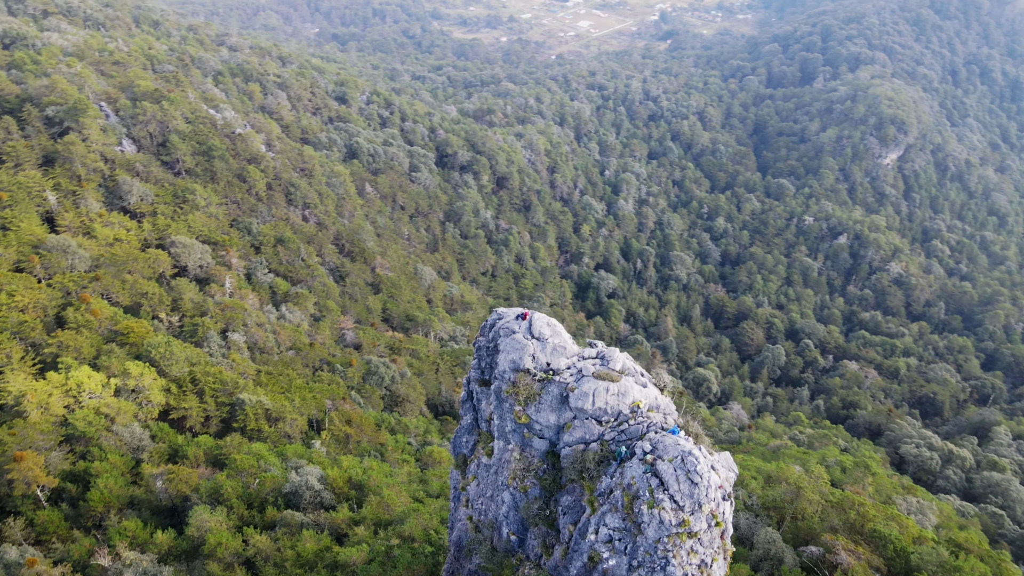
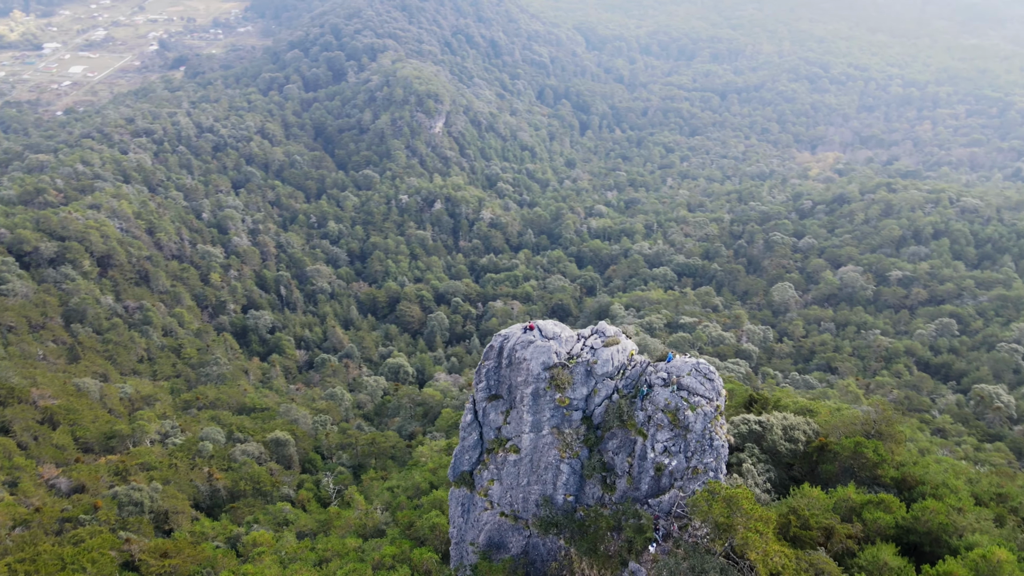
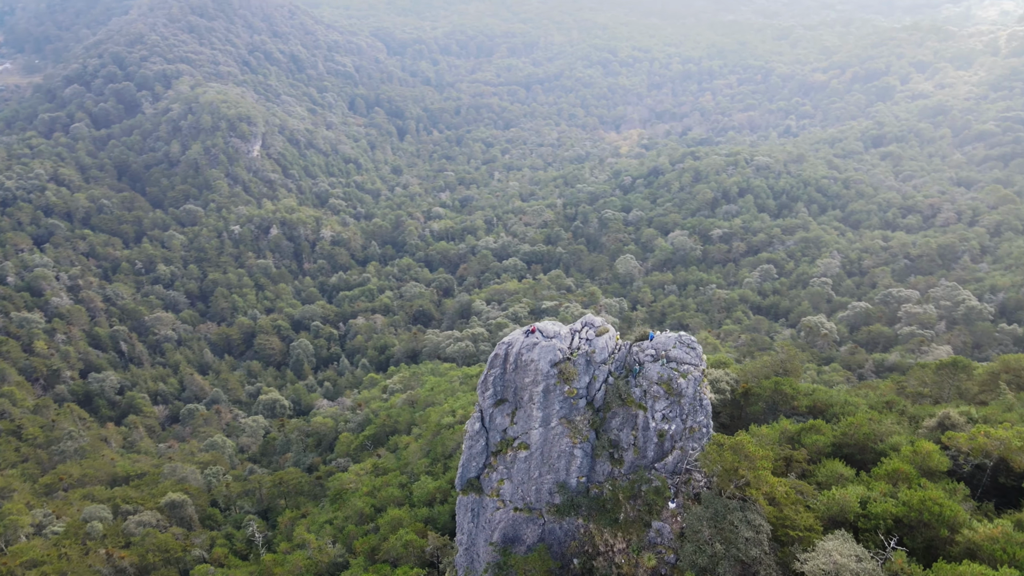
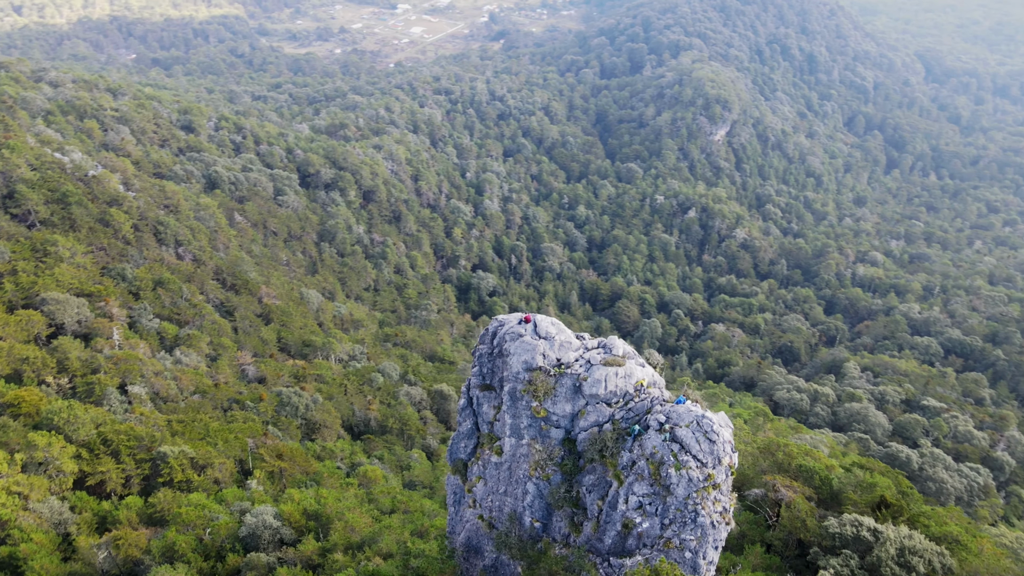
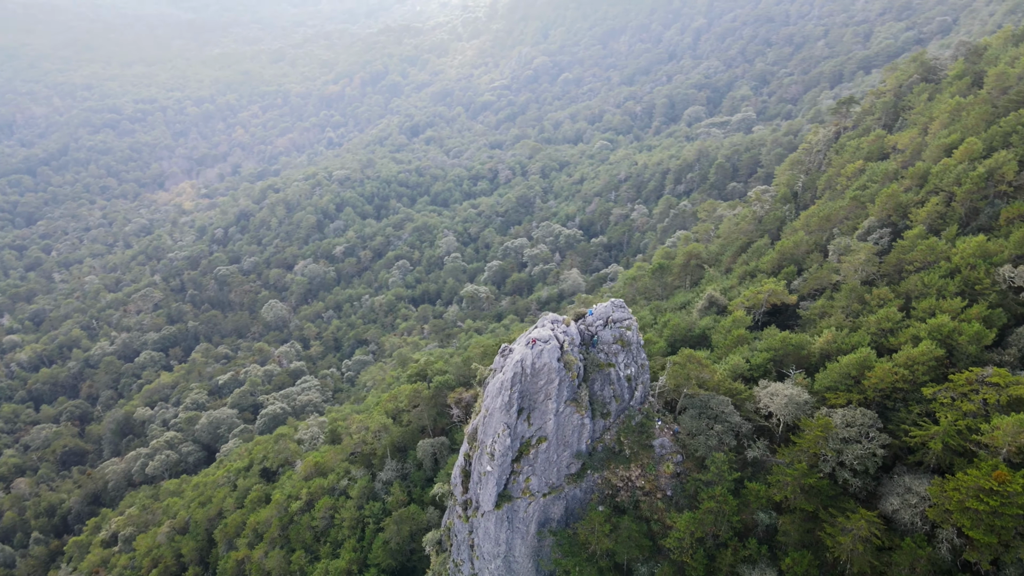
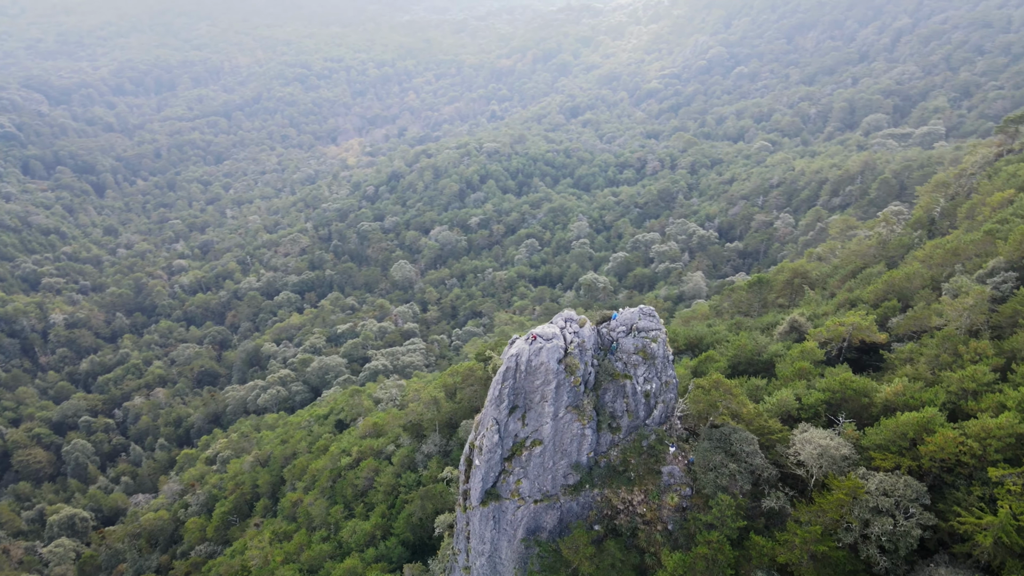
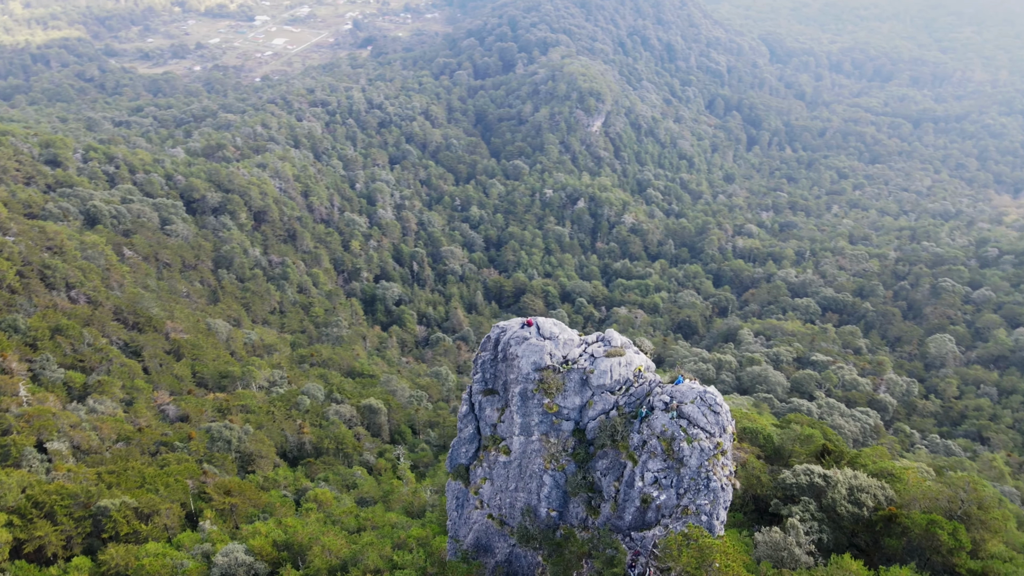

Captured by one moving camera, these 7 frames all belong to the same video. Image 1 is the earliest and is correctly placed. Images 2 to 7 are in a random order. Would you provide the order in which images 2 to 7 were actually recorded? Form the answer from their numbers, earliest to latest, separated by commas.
4, 7, 2, 3, 6, 5
